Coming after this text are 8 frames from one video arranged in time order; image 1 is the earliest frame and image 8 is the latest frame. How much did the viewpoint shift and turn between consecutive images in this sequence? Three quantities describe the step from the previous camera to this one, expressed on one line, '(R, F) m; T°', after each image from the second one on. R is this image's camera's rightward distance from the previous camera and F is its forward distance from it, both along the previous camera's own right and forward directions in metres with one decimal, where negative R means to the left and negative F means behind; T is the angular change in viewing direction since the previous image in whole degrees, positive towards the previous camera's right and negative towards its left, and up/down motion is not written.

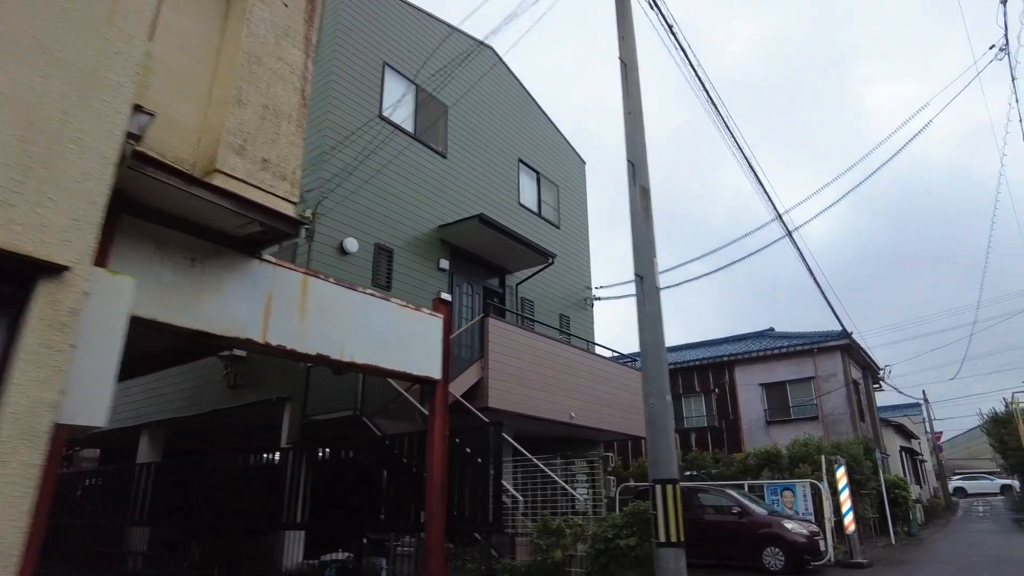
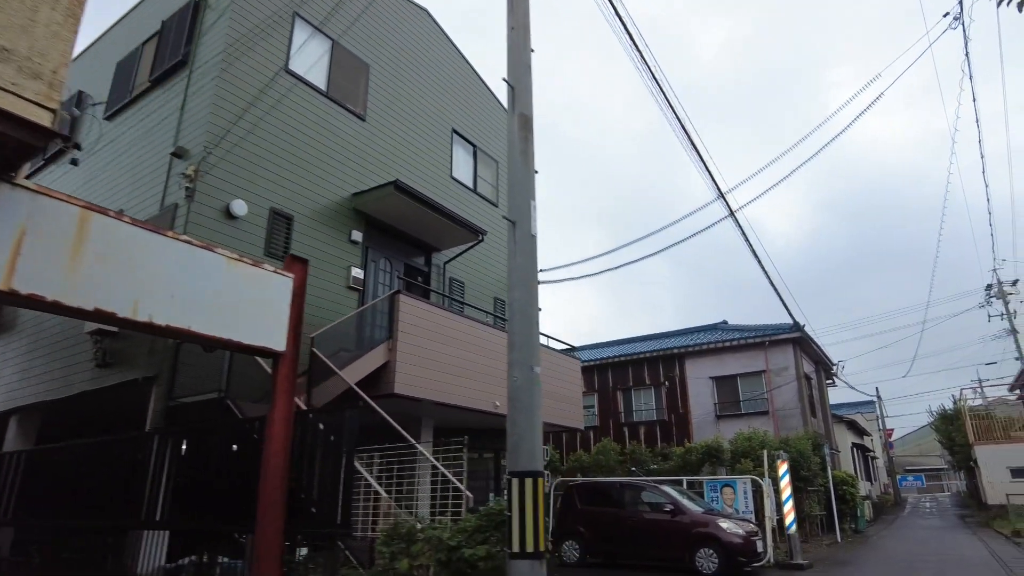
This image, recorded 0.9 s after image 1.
(+0.7, +0.9) m; +3°
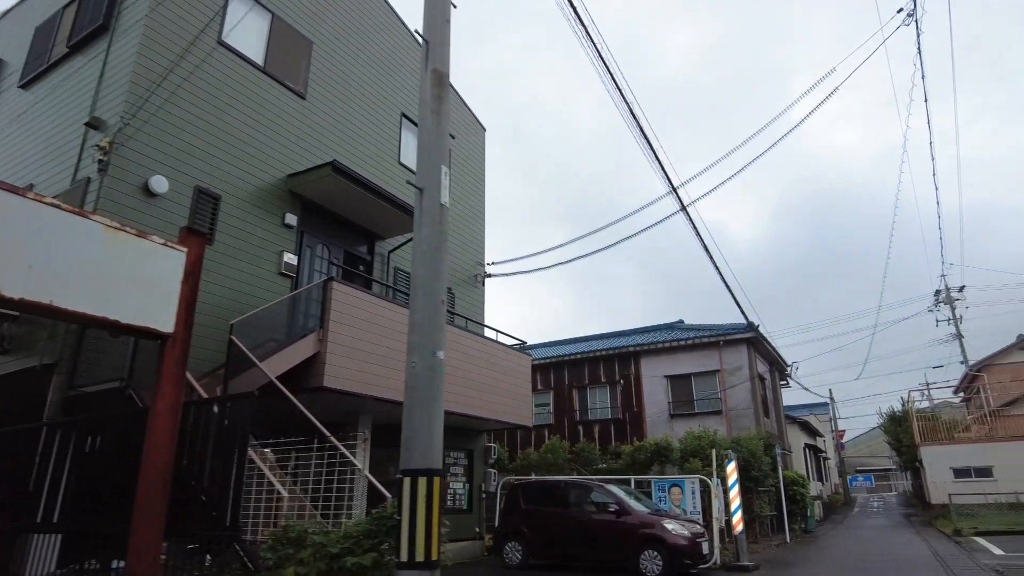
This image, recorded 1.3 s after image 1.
(+0.3, +0.4) m; +3°
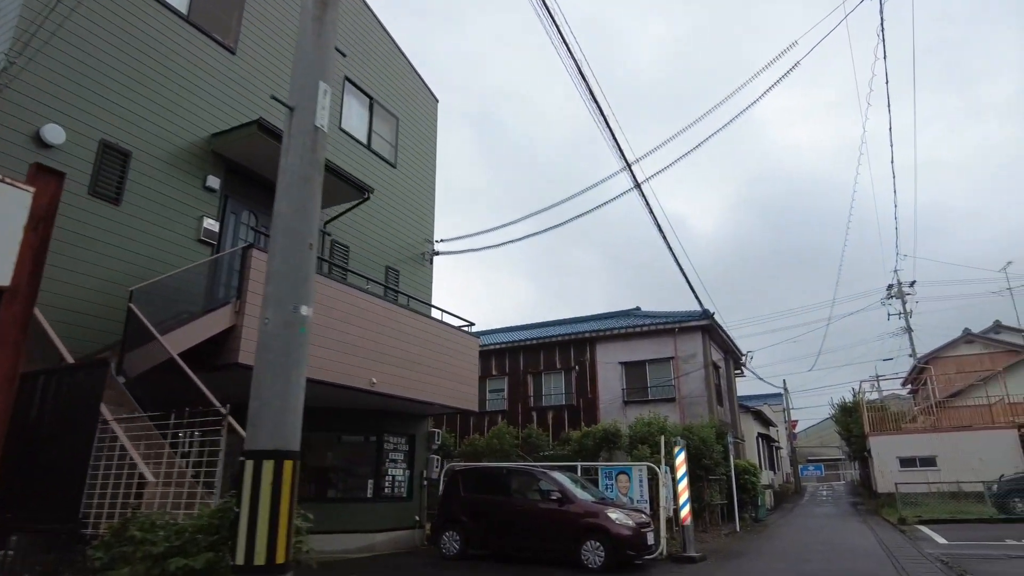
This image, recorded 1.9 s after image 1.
(+0.3, +0.5) m; +3°
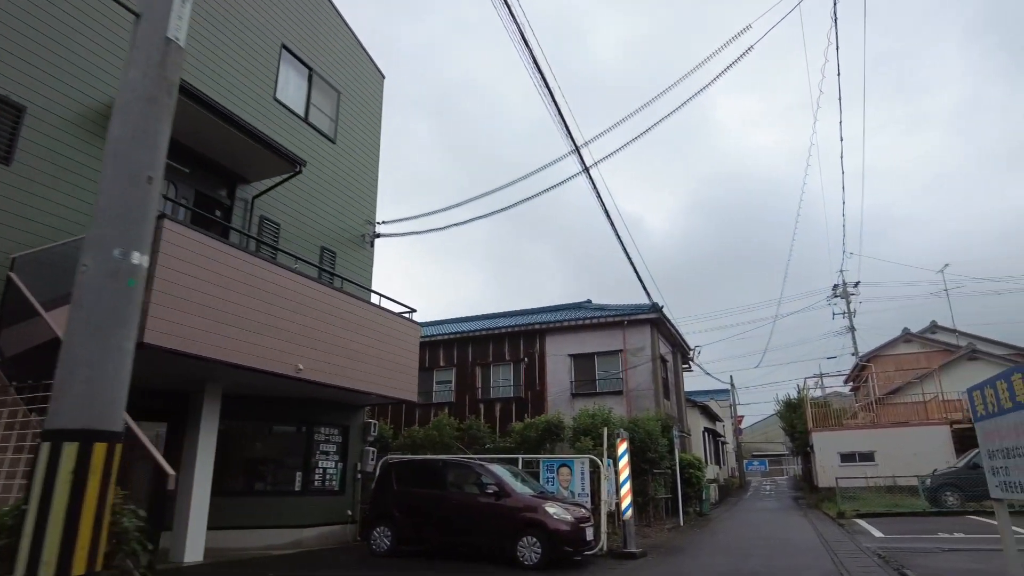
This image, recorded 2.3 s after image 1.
(+0.2, +0.4) m; +4°
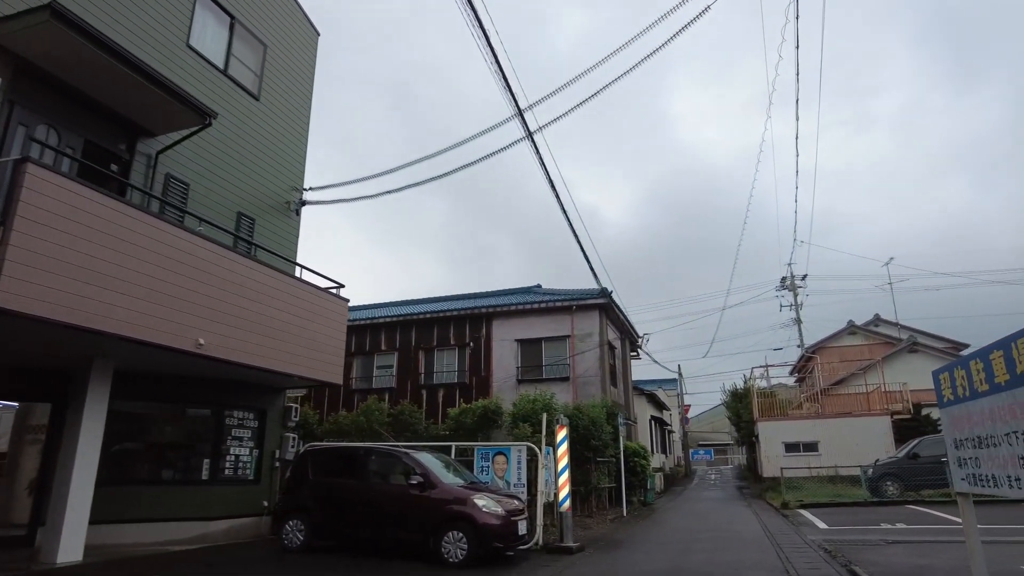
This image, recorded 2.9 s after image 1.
(+0.3, +0.7) m; +4°
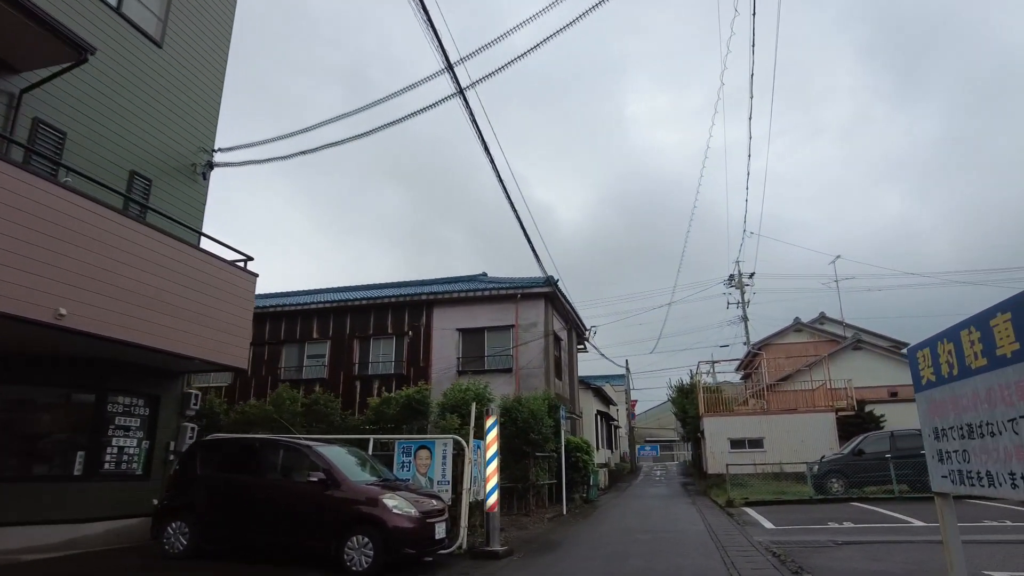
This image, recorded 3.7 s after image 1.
(+0.3, +0.9) m; +4°
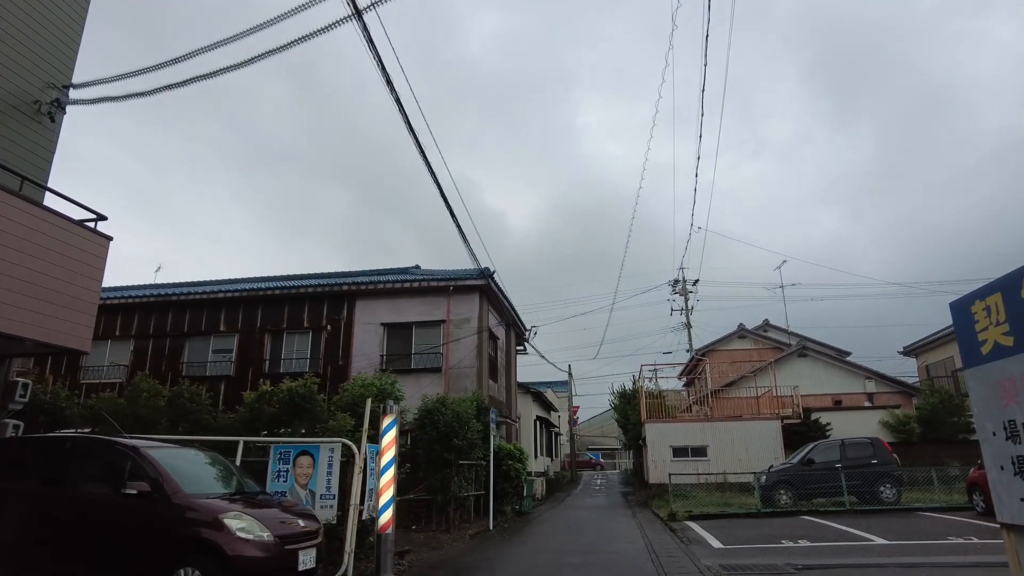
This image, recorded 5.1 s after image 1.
(+0.4, +1.5) m; +4°
